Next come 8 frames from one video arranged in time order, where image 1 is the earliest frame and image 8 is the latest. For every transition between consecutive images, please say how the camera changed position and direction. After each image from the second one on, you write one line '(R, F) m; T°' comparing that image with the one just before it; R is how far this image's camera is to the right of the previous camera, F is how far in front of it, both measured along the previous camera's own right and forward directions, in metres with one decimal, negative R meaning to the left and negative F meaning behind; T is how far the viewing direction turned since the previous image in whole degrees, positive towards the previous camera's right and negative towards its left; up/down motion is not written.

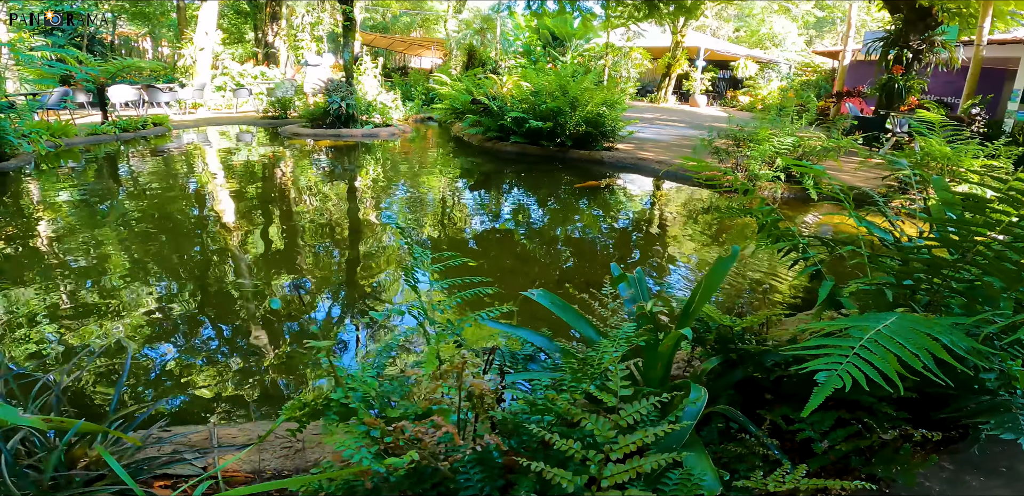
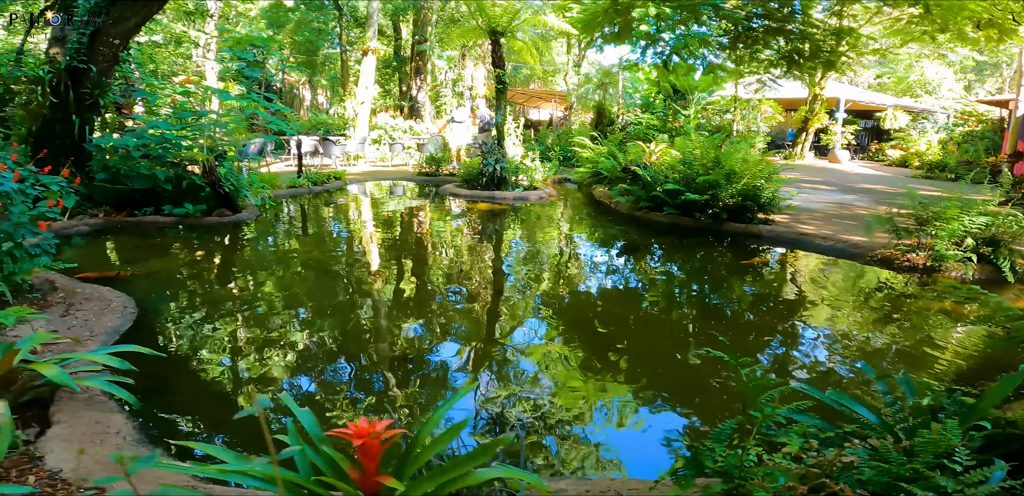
(-0.5, -0.4) m; -12°
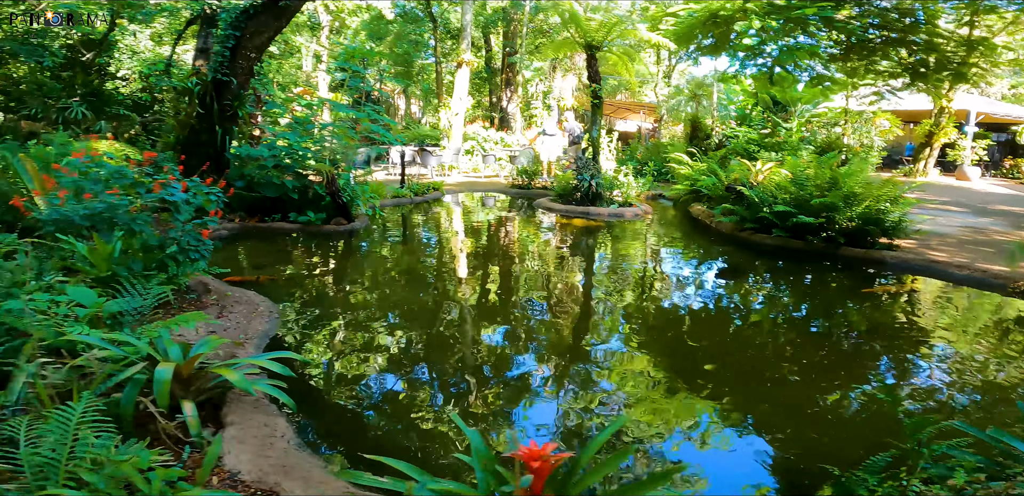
(-0.2, -0.1) m; -8°
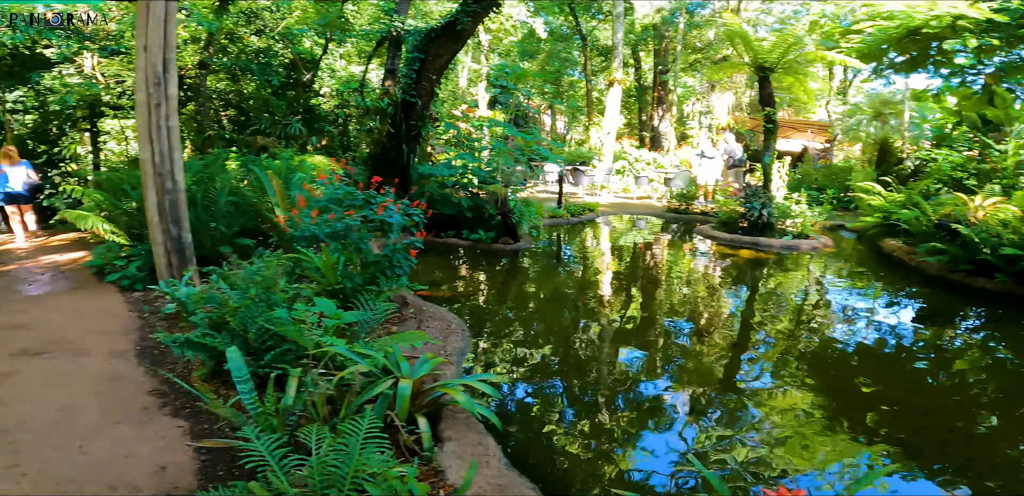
(-0.3, 0.0) m; -14°
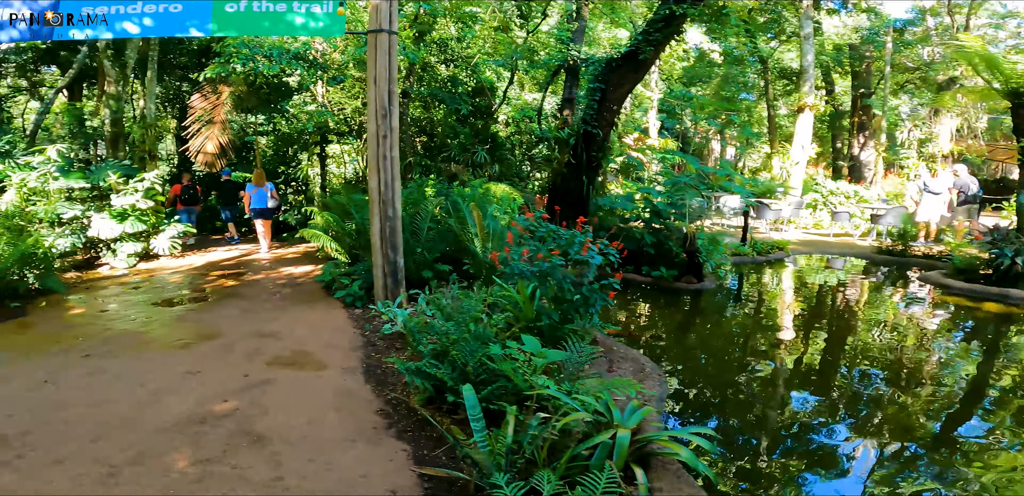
(-0.3, 0.0) m; -16°
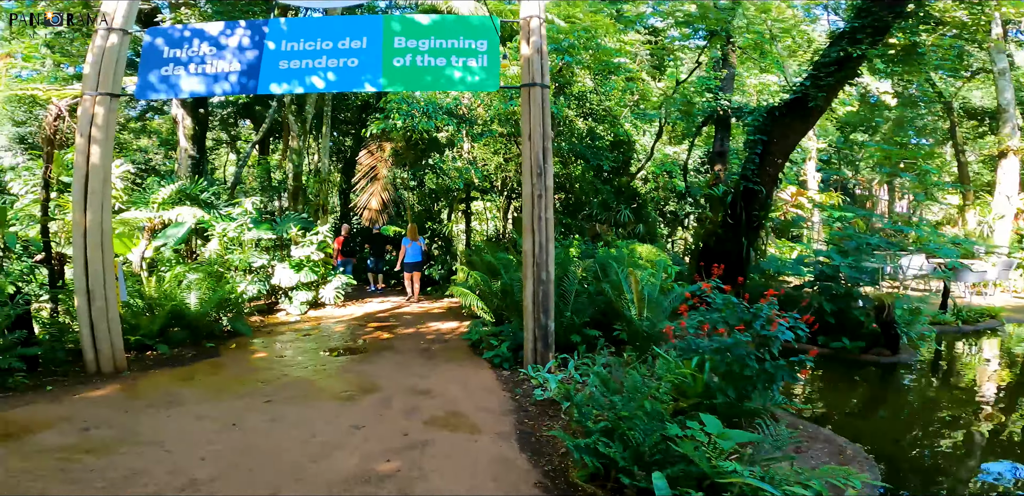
(-0.2, +0.2) m; -14°
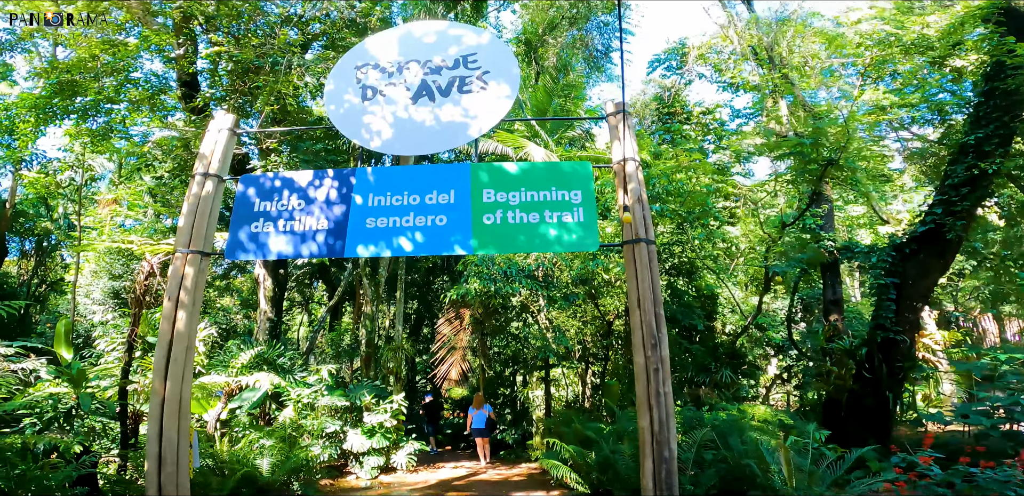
(-0.3, +0.4) m; -6°
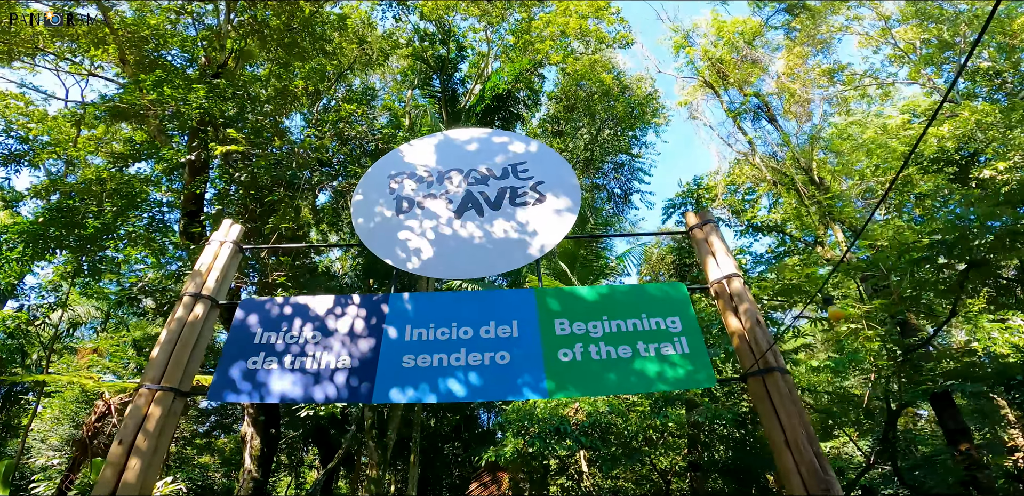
(-0.4, +0.8) m; +1°
